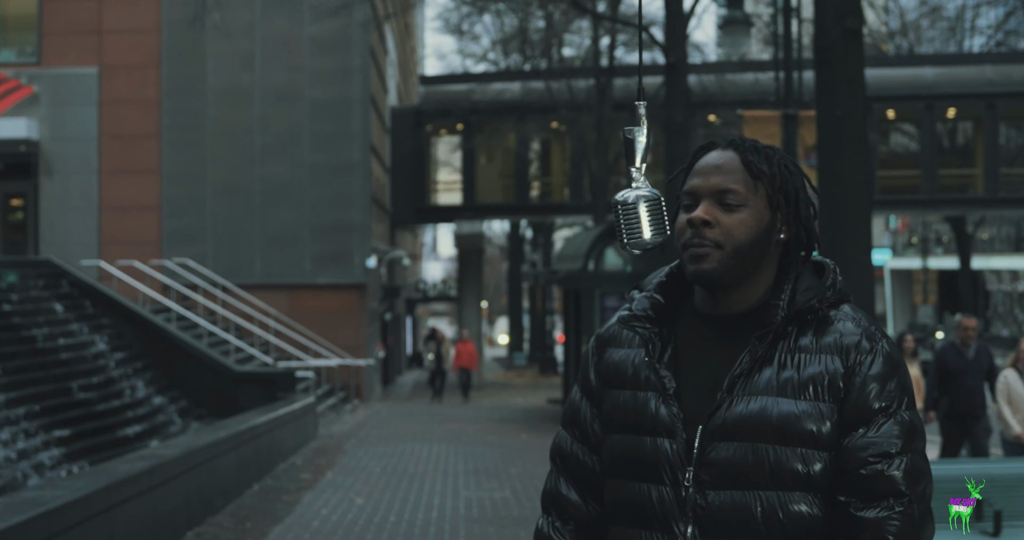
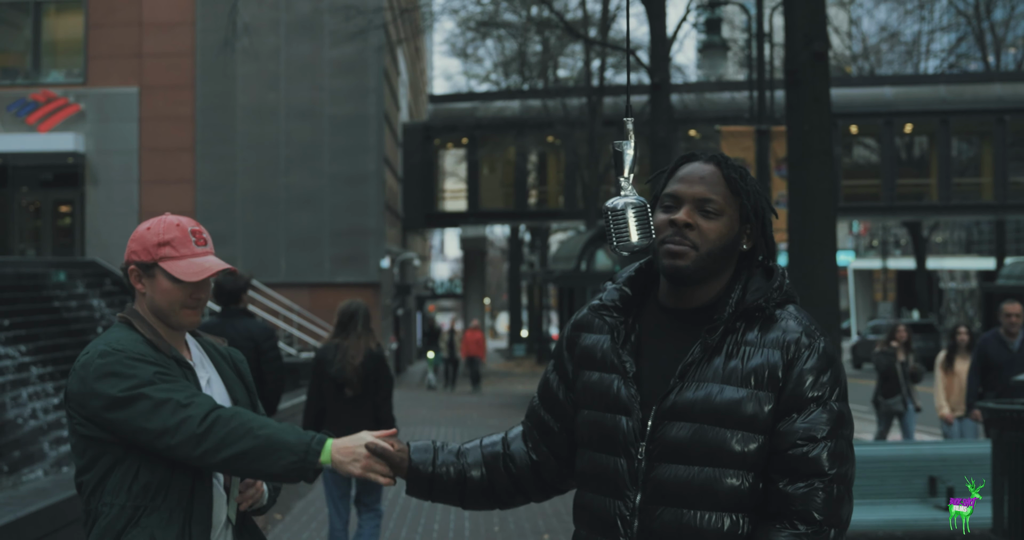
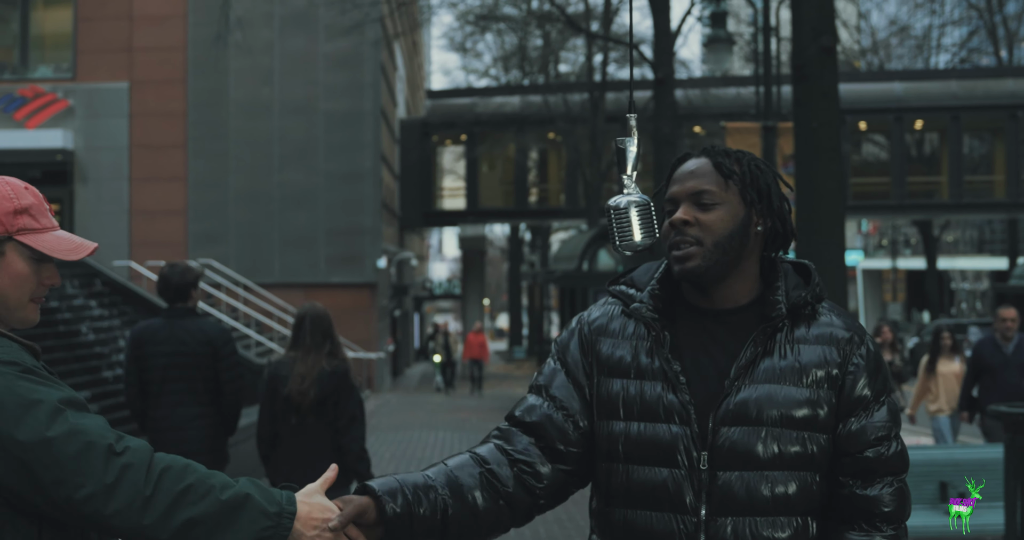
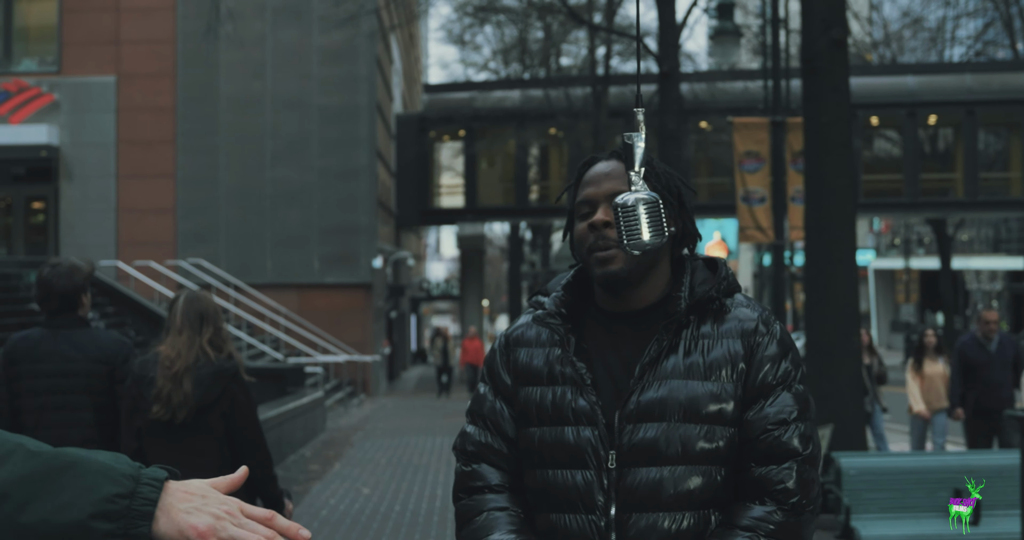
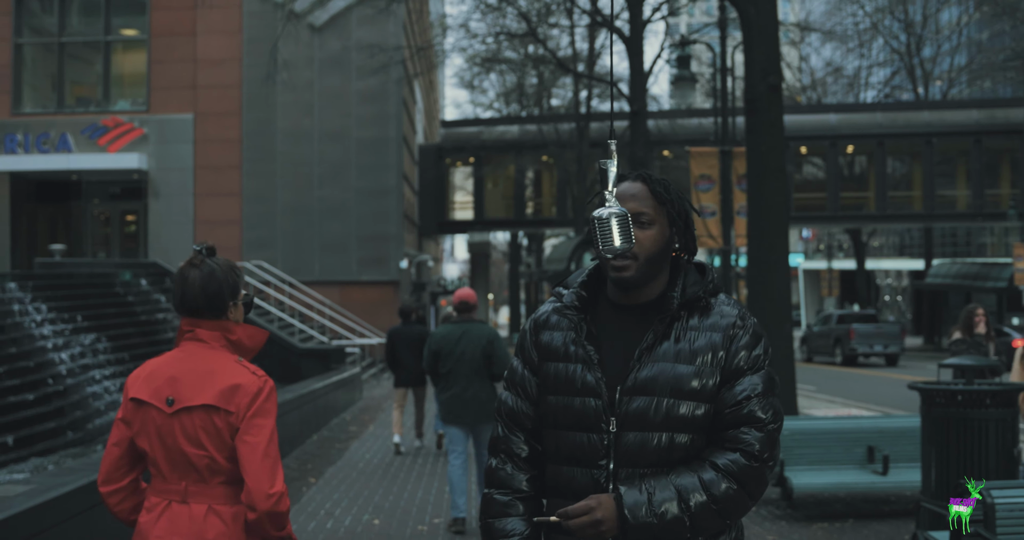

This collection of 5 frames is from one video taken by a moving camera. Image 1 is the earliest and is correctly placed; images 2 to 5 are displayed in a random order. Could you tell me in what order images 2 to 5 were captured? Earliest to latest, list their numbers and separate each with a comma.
4, 3, 2, 5
